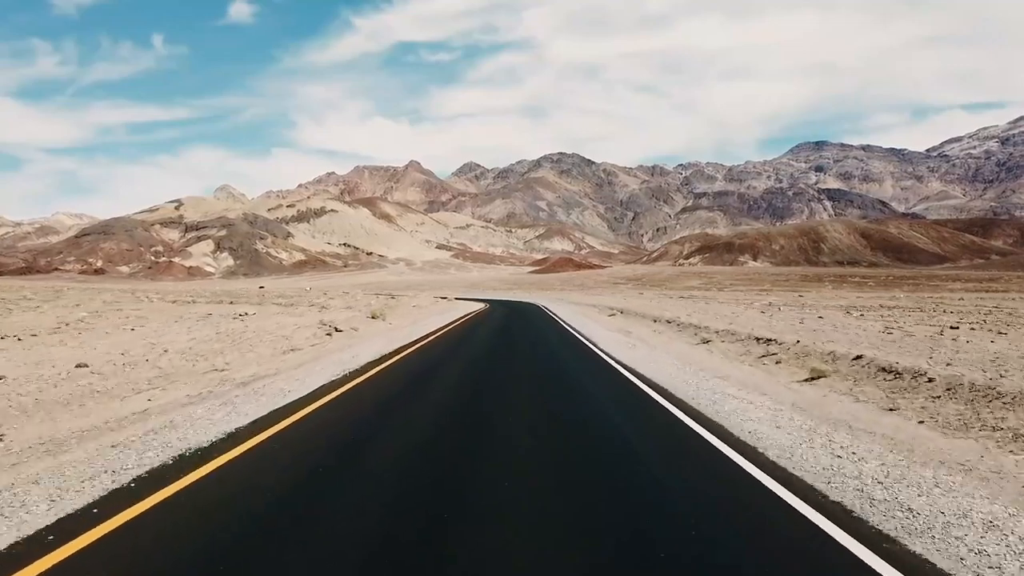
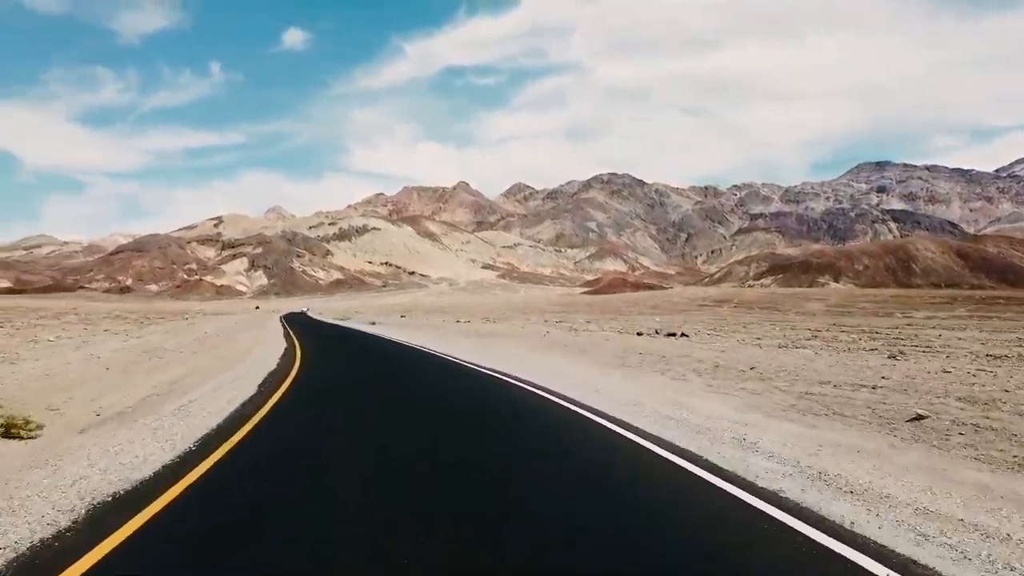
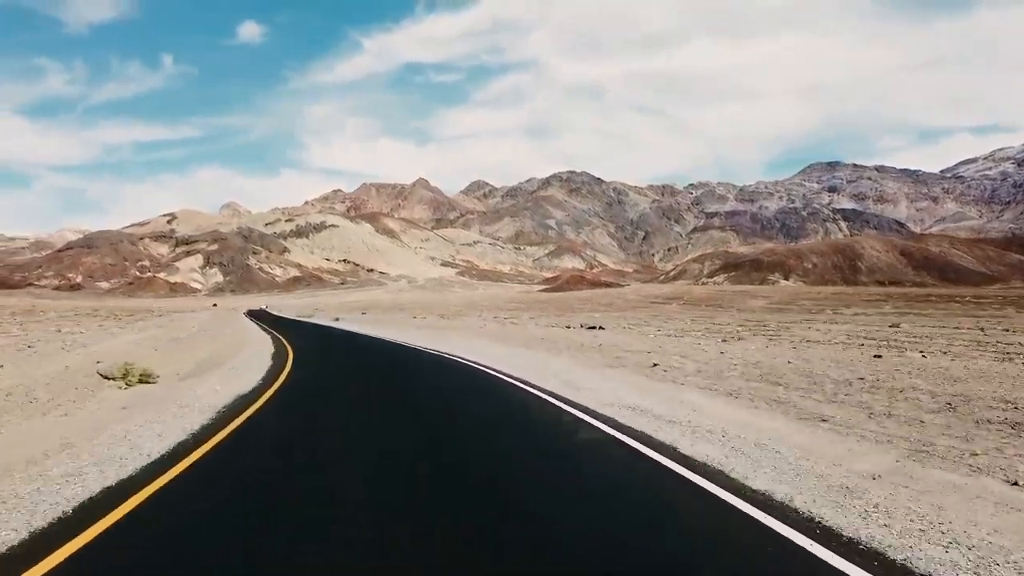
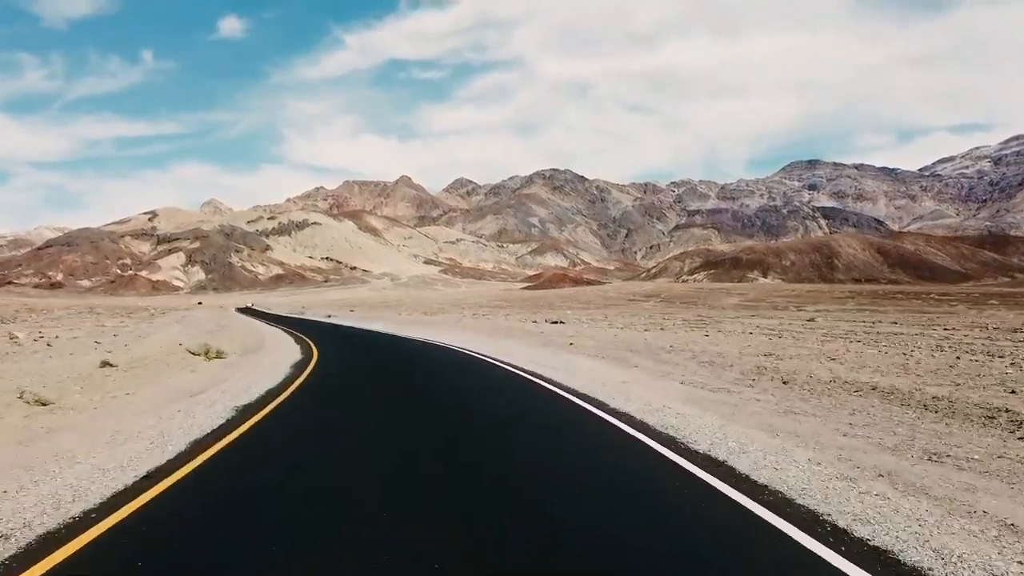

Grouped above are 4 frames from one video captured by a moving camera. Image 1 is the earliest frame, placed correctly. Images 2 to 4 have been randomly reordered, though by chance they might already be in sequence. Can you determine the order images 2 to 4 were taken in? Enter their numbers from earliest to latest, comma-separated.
4, 3, 2
